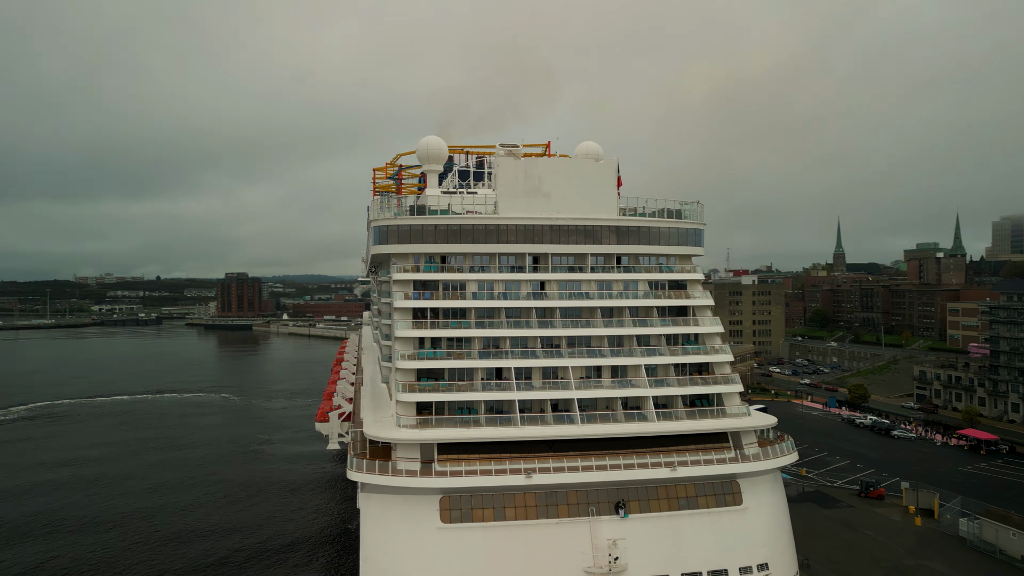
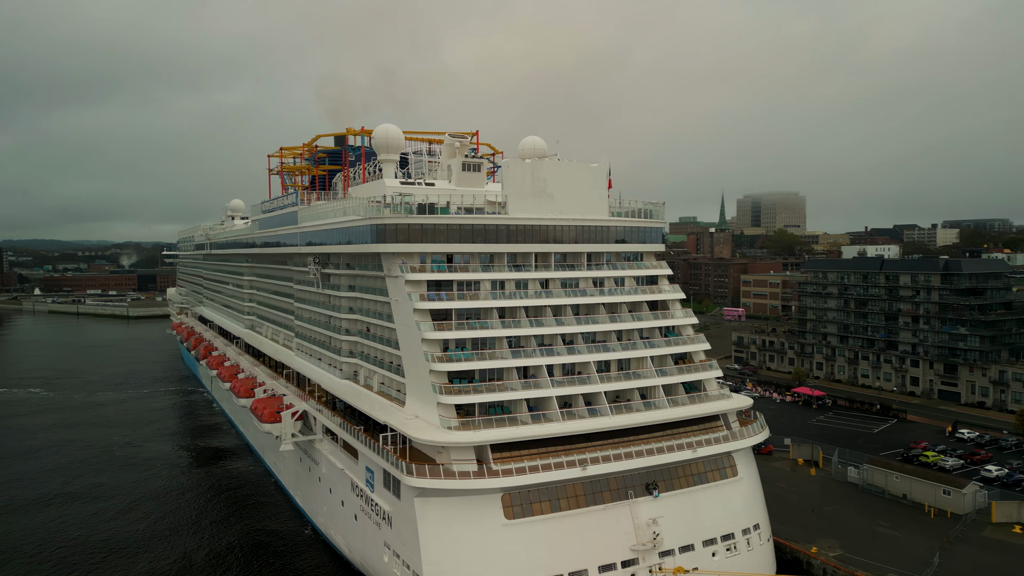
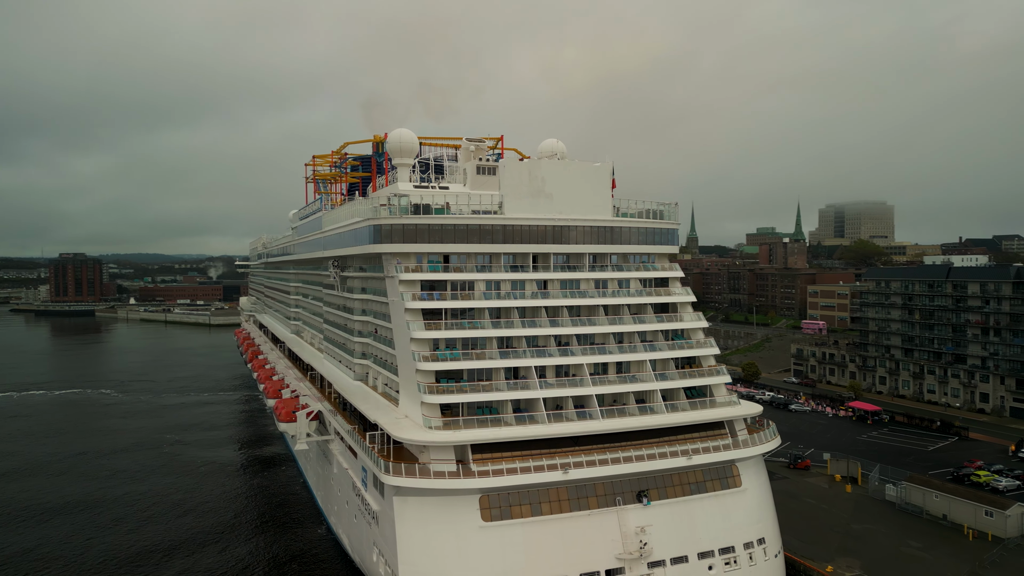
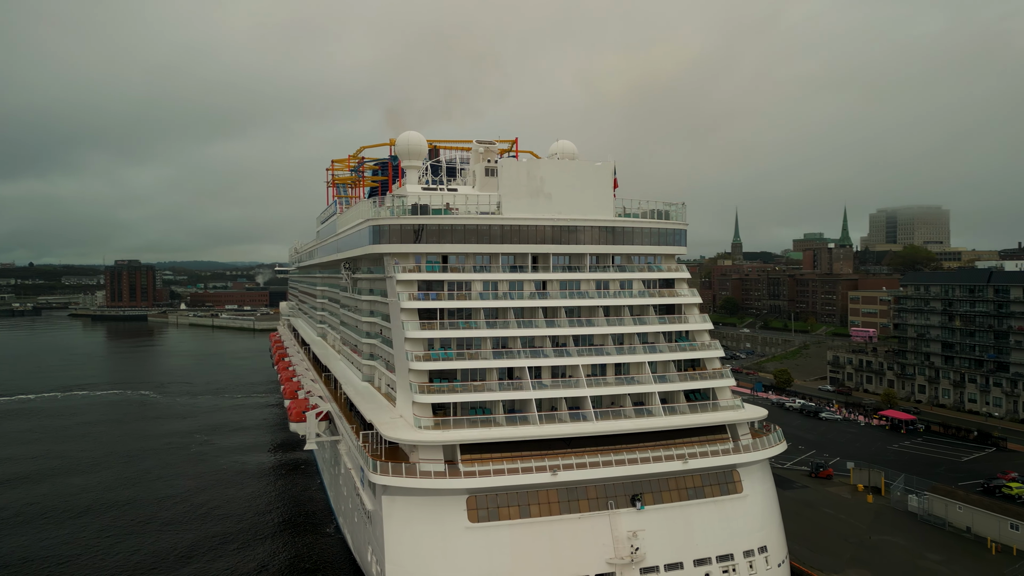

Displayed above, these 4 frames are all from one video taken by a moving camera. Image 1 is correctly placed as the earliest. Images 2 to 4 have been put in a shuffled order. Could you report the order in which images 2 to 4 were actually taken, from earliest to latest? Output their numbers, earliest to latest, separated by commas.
4, 3, 2
